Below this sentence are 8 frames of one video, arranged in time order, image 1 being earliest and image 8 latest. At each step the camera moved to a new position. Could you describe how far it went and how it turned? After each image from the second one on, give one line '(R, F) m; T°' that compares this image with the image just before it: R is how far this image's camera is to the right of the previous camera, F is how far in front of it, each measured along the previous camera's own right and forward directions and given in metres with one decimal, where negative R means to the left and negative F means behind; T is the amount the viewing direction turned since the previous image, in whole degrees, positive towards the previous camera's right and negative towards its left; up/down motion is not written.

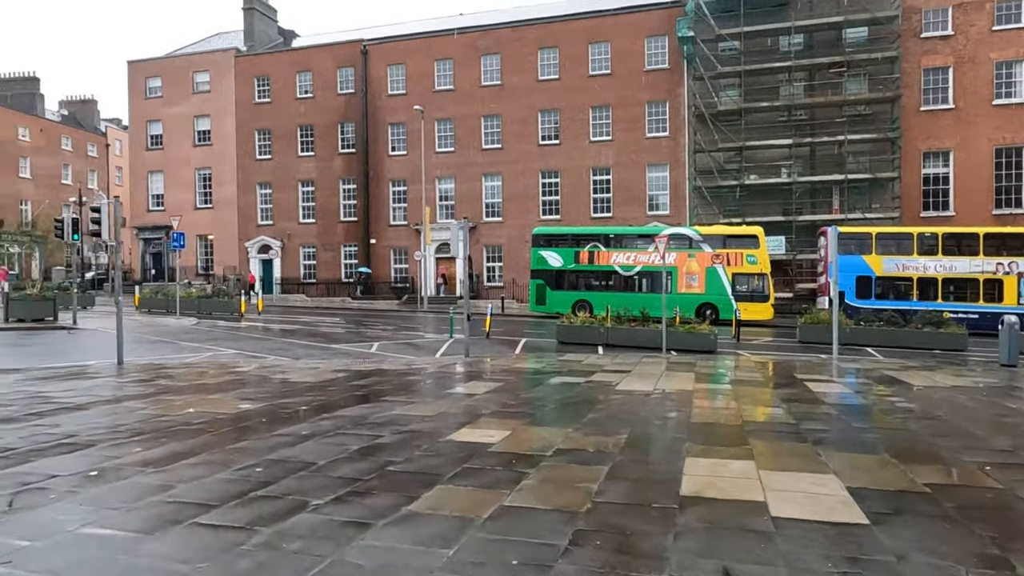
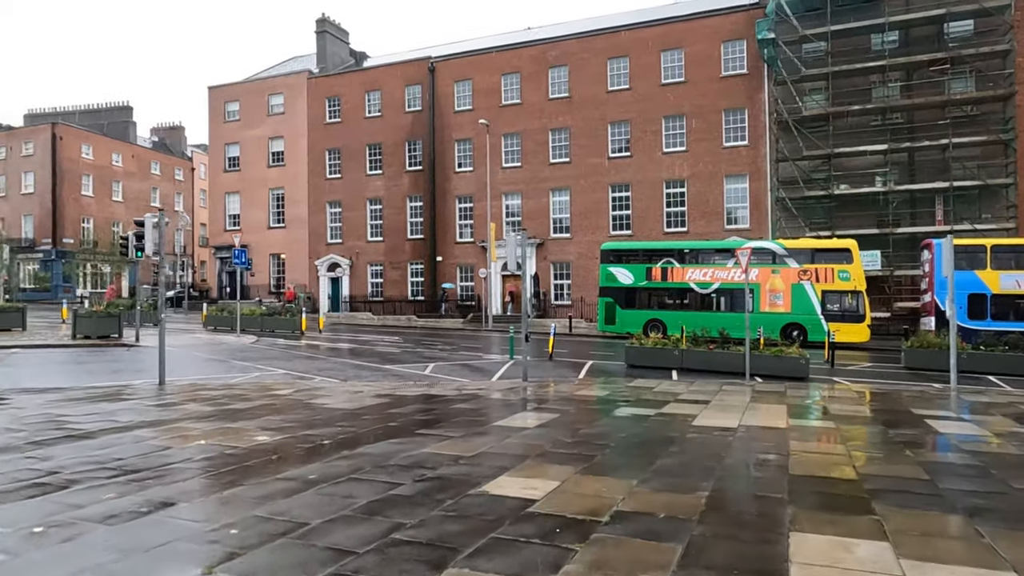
(+0.2, +1.4) m; -6°
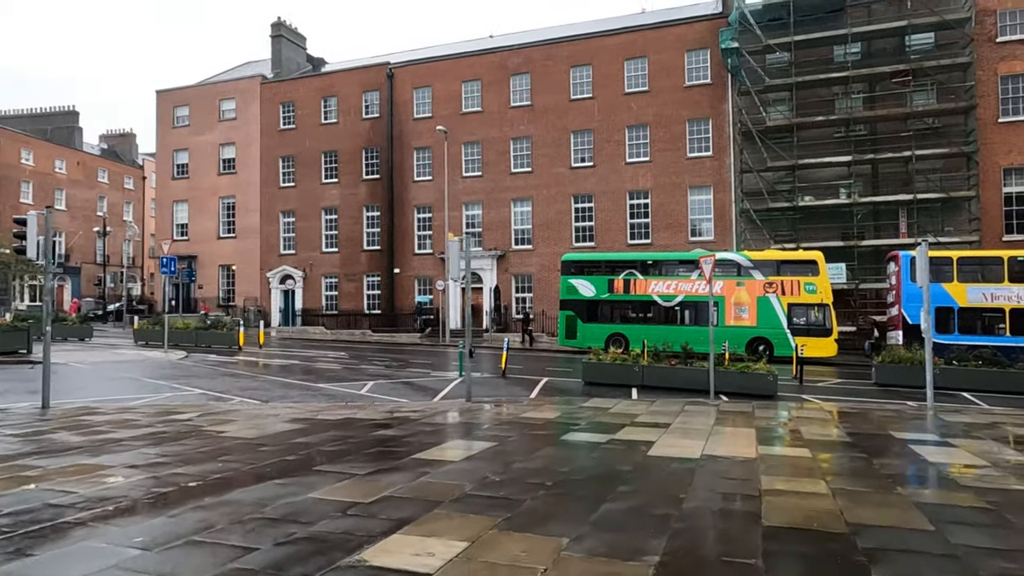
(+0.5, +1.4) m; +3°
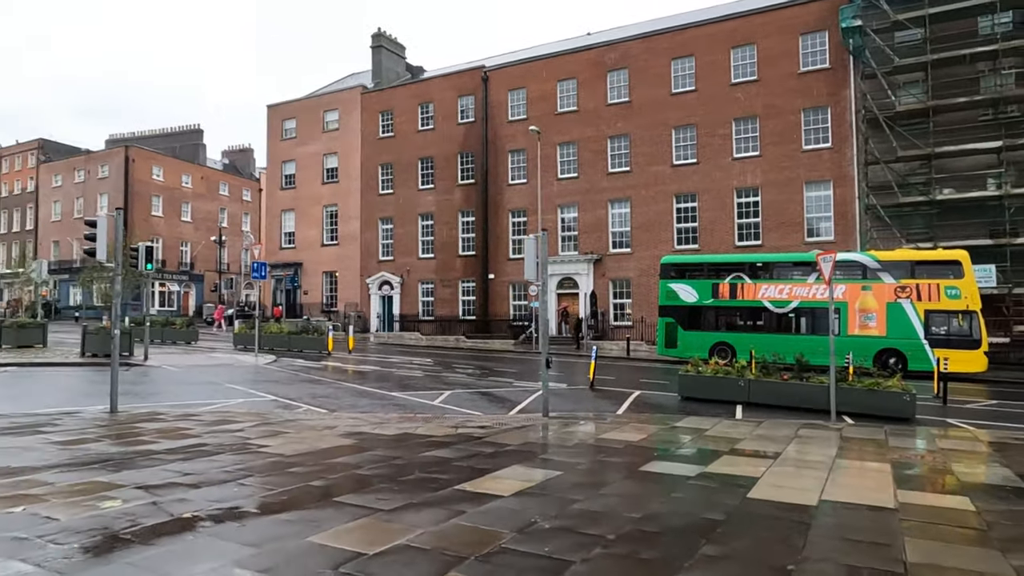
(+0.4, +1.4) m; -9°
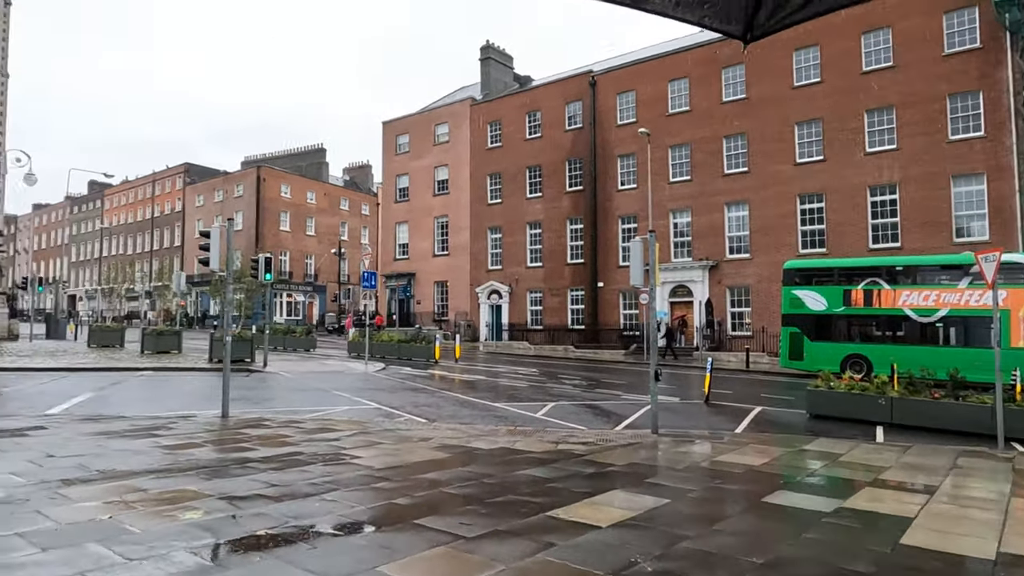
(+0.1, +0.7) m; -10°
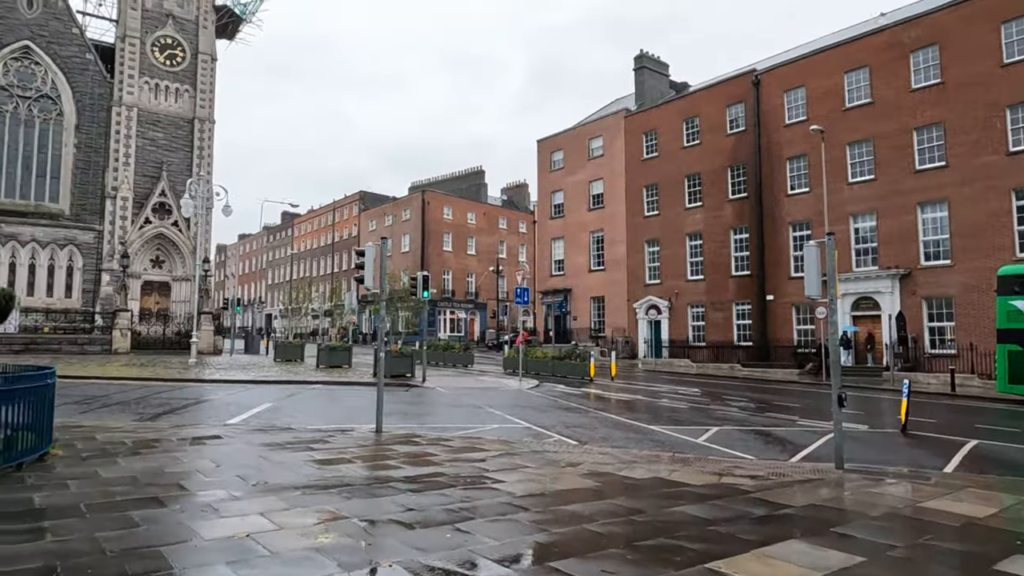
(+0.1, +0.6) m; -14°
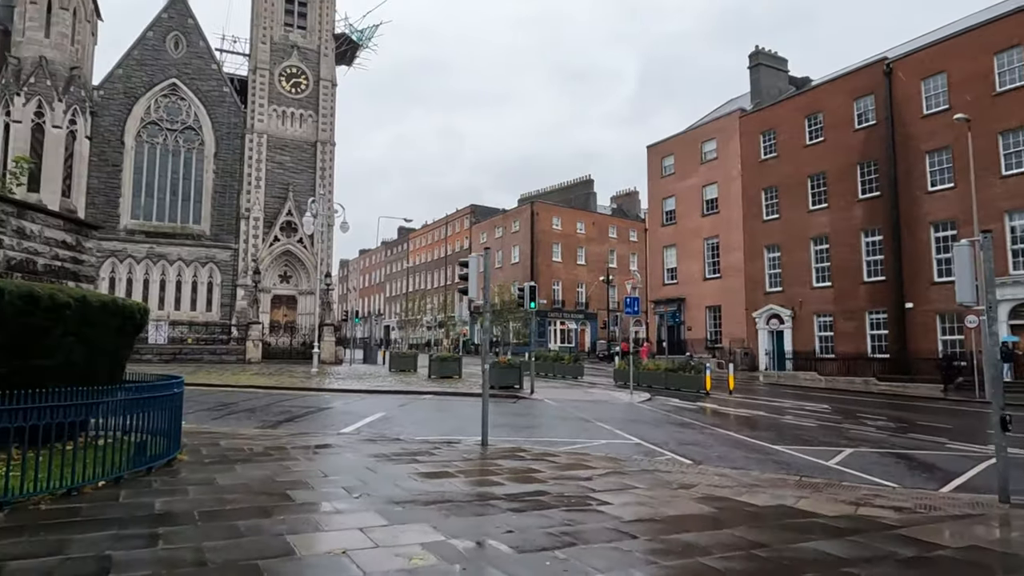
(+0.1, +0.4) m; -10°
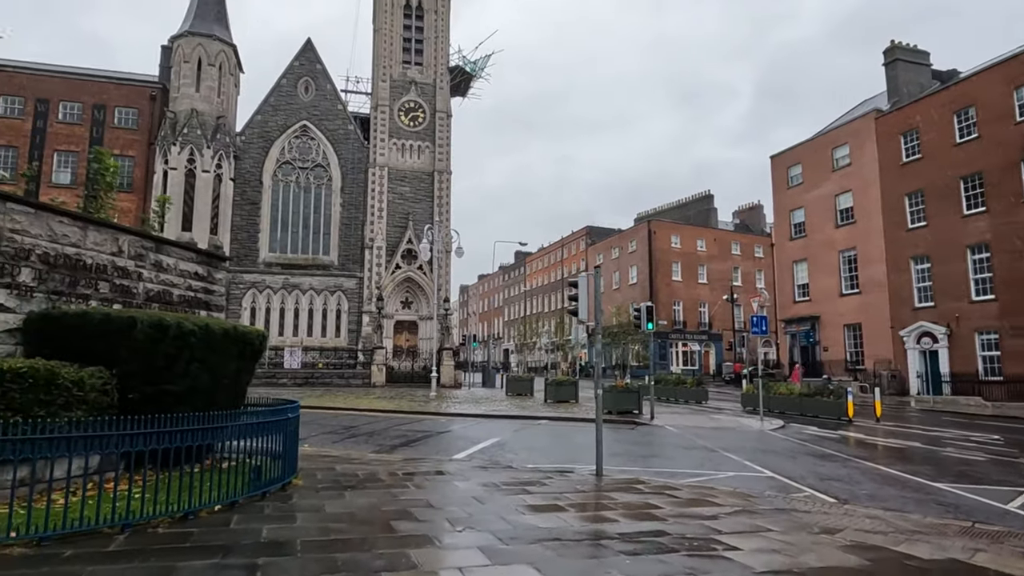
(+0.1, +0.5) m; -10°
